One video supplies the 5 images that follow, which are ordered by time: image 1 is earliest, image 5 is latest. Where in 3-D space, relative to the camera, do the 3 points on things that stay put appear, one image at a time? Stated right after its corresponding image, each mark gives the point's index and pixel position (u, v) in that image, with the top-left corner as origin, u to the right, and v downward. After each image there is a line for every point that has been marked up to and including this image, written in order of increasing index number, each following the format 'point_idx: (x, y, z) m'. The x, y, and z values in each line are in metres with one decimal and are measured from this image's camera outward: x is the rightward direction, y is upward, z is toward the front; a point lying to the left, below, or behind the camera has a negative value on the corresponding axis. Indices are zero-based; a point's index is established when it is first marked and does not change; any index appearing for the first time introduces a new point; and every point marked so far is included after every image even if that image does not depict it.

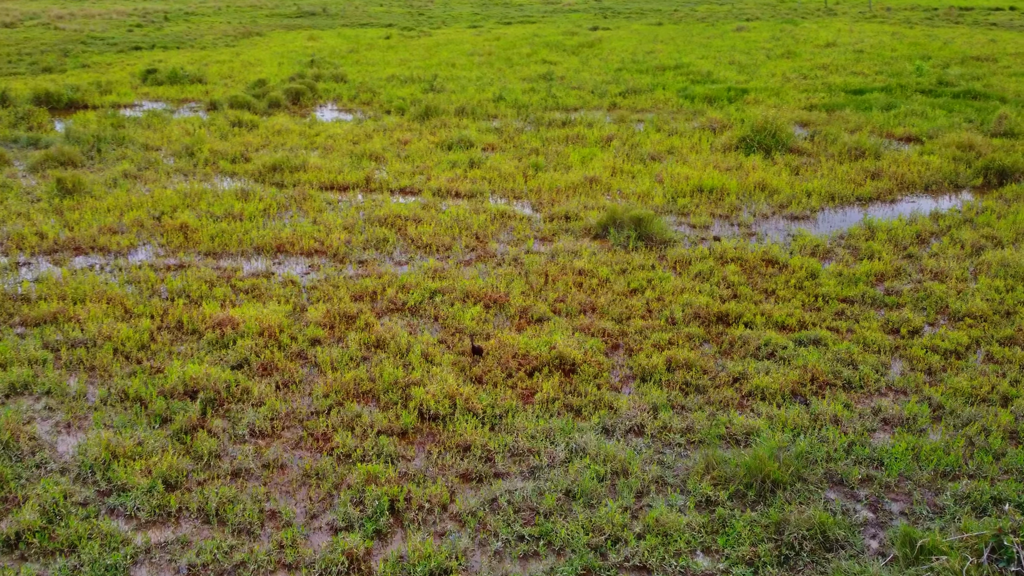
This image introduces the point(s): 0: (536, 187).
0: (+0.2, +2.0, +13.2) m
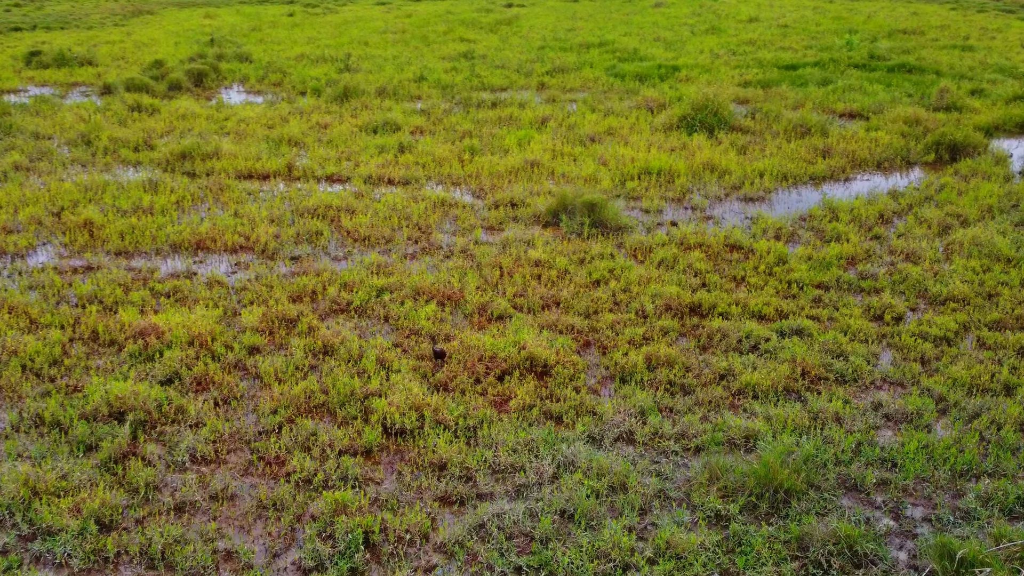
0: (-0.8, +2.2, +12.7) m
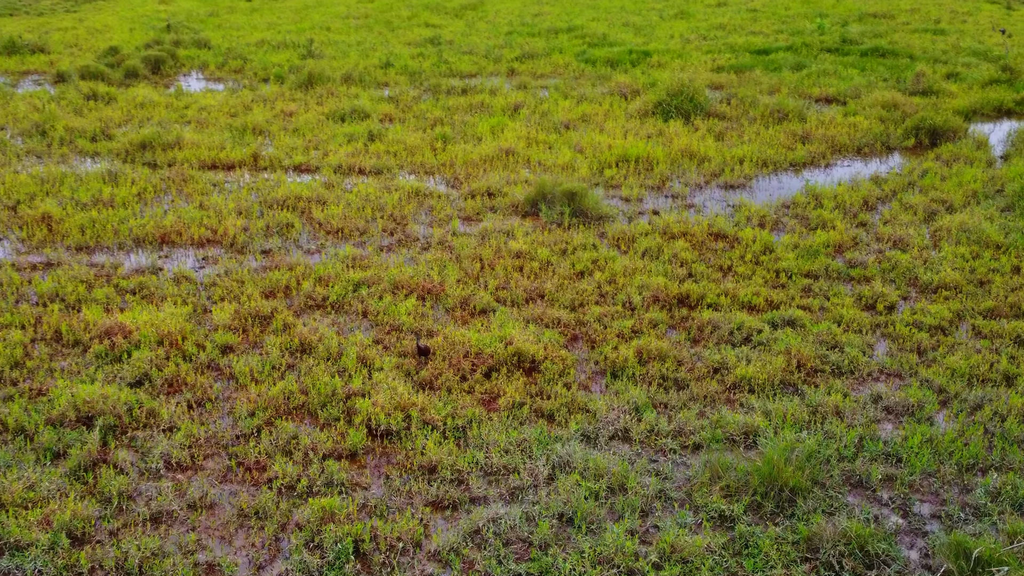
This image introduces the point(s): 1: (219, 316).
0: (-1.2, +2.3, +12.4) m
1: (-3.2, -0.3, +7.5) m
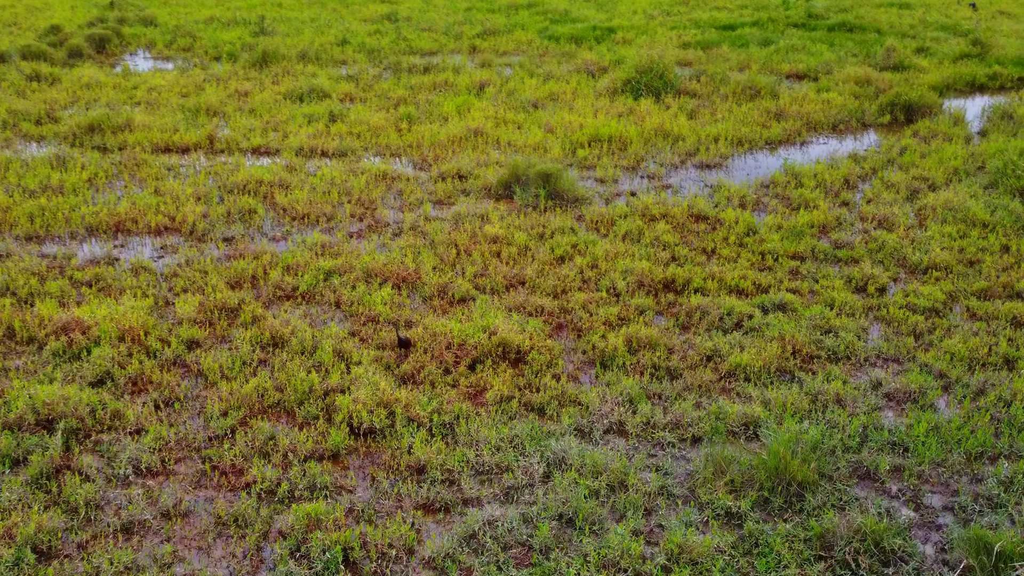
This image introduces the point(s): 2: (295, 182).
0: (-1.7, +2.5, +12.1) m
1: (-3.4, -0.2, +7.2) m
2: (-3.2, +1.6, +10.3) m
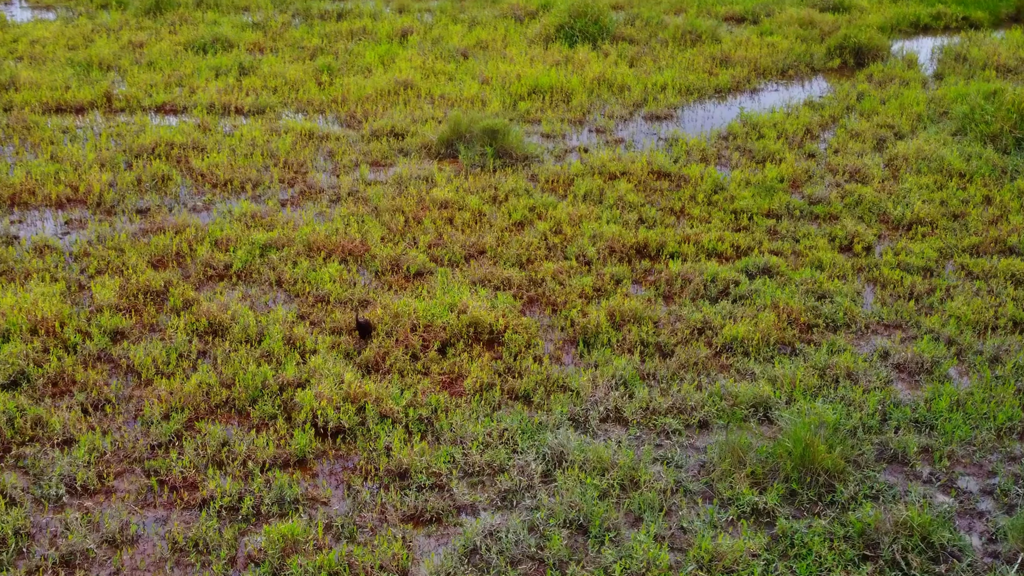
0: (-2.6, +3.0, +11.2) m
1: (-3.7, -0.2, +6.3) m
2: (-3.9, +1.9, +9.4) m
